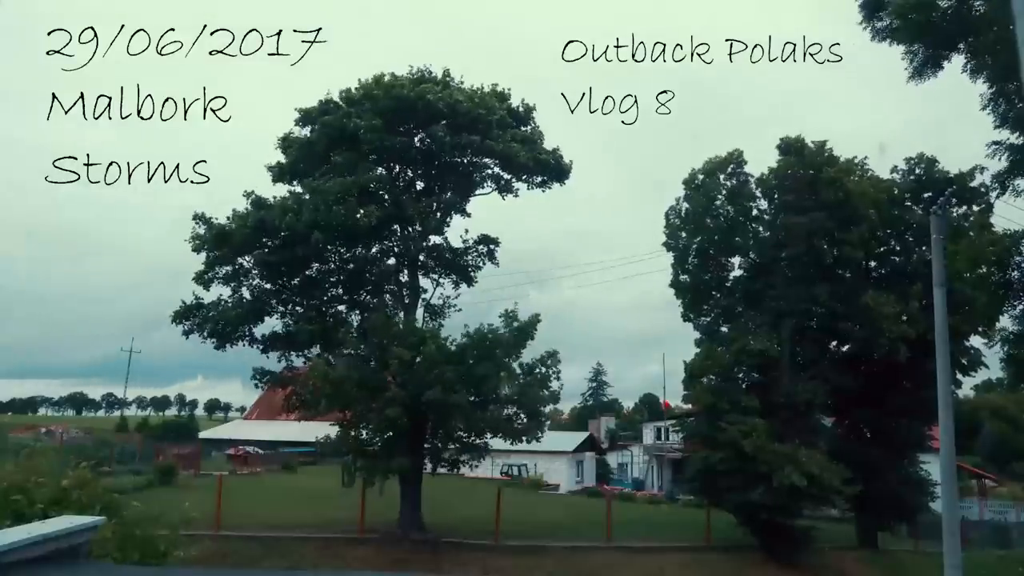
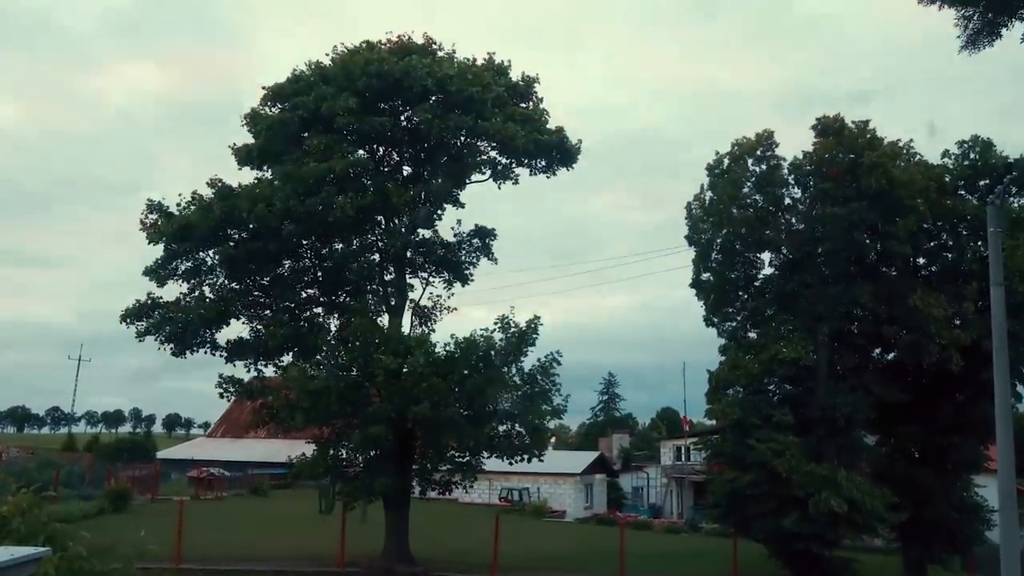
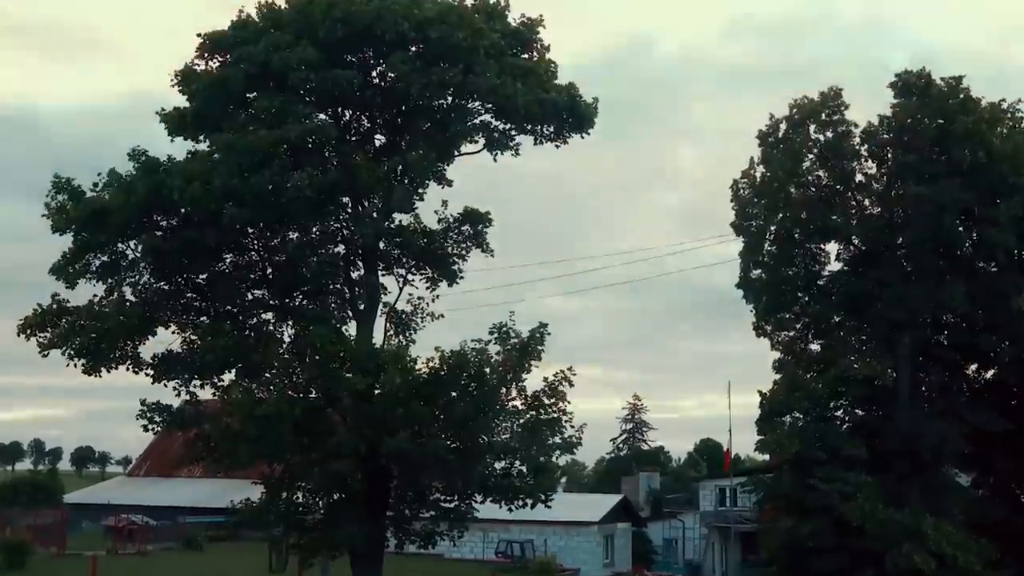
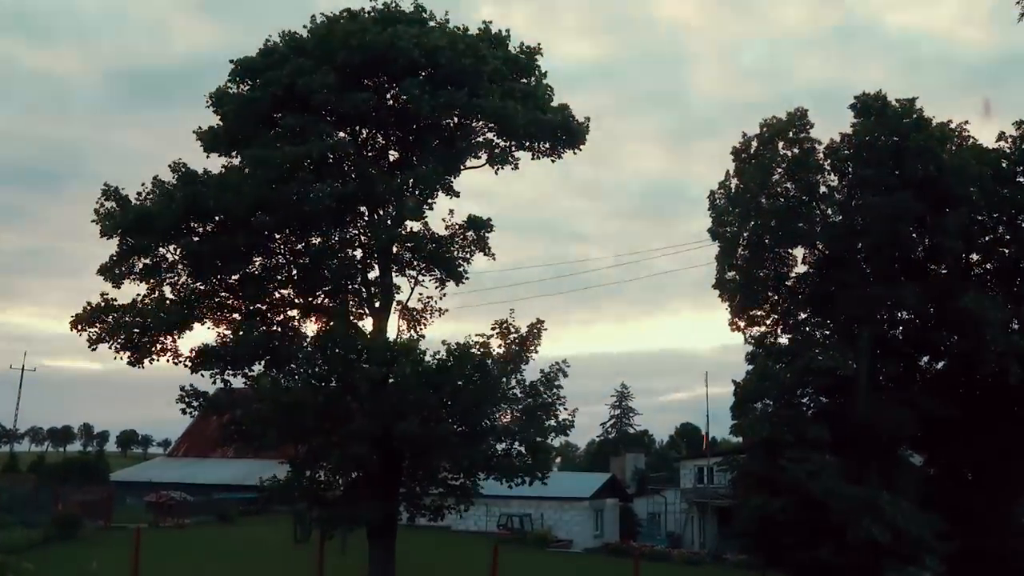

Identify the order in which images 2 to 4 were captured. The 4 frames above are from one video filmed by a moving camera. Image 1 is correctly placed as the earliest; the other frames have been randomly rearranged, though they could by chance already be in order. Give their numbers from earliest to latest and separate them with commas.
2, 4, 3
